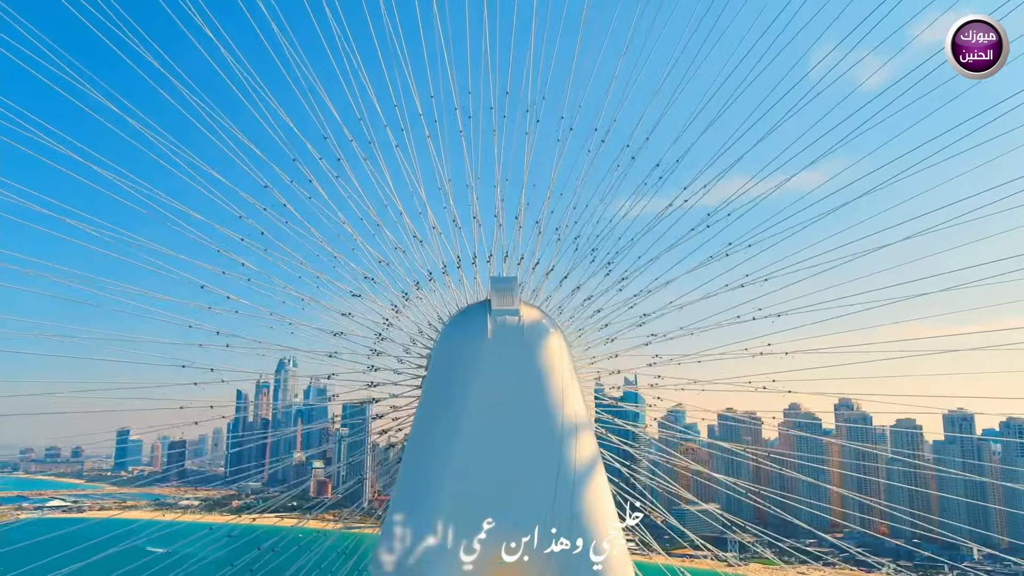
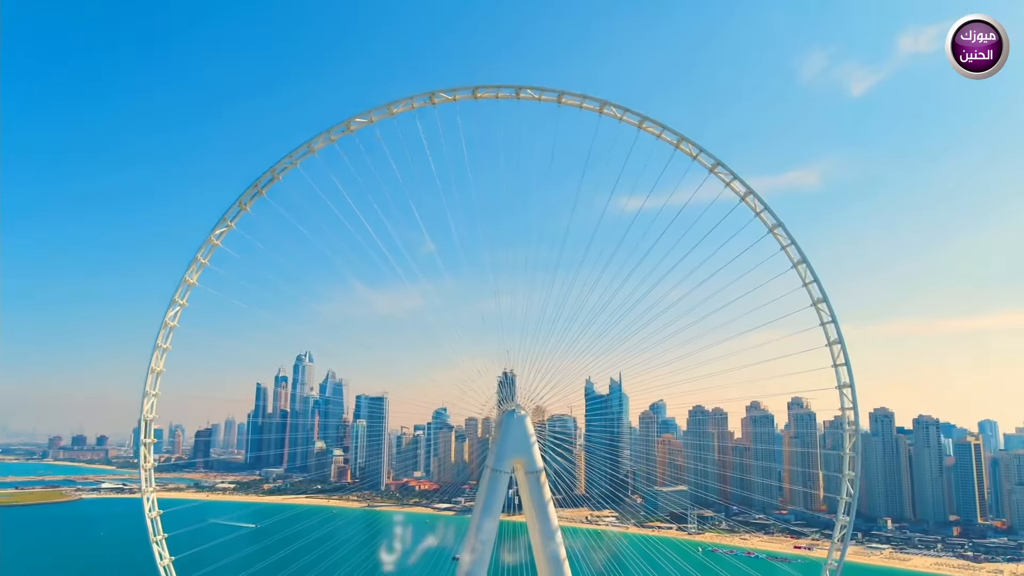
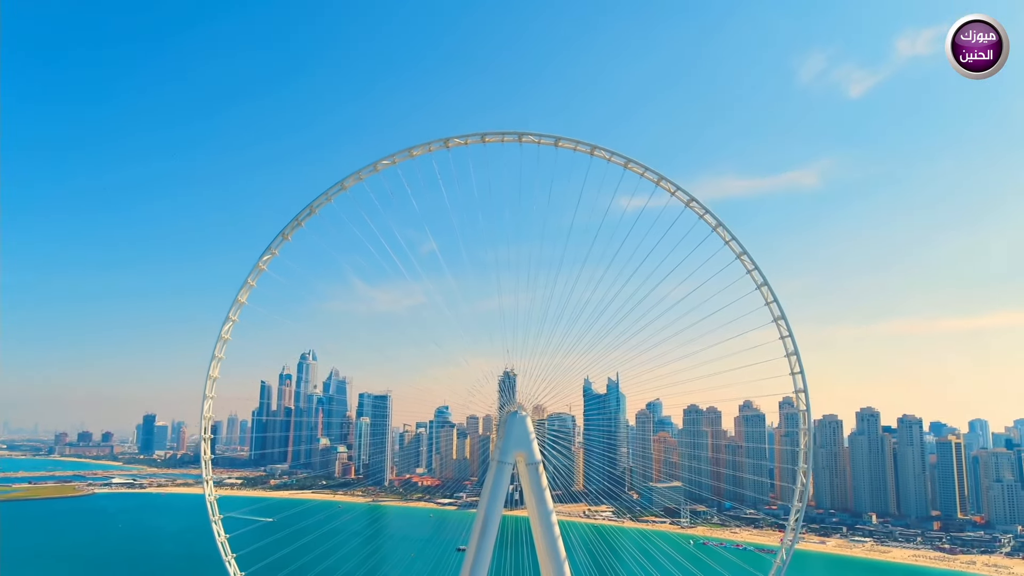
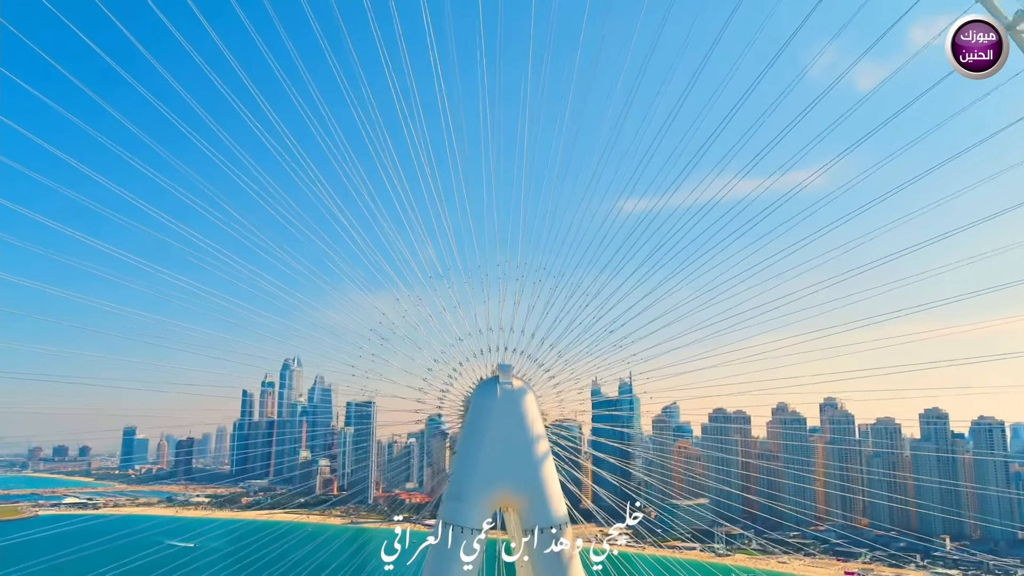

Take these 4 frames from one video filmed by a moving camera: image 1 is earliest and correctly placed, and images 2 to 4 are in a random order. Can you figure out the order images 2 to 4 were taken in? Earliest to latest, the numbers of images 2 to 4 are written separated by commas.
4, 2, 3
